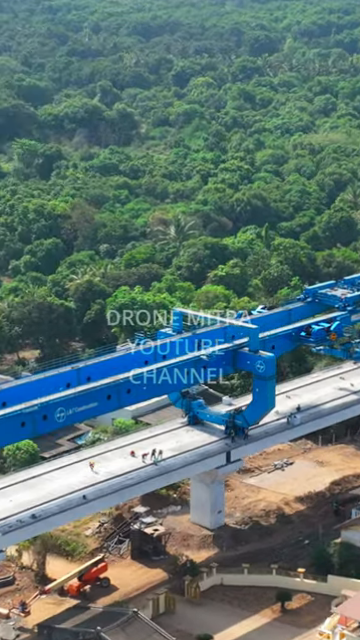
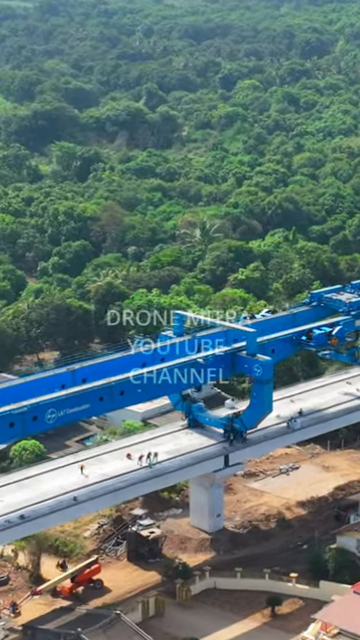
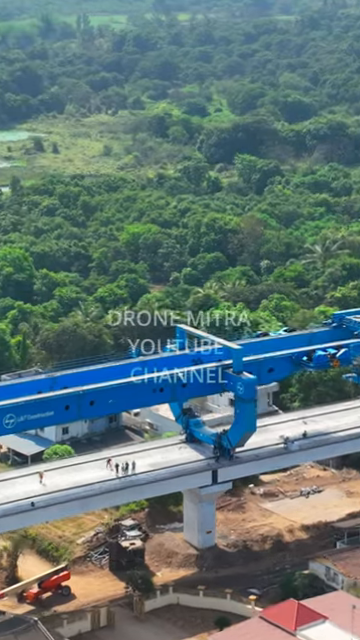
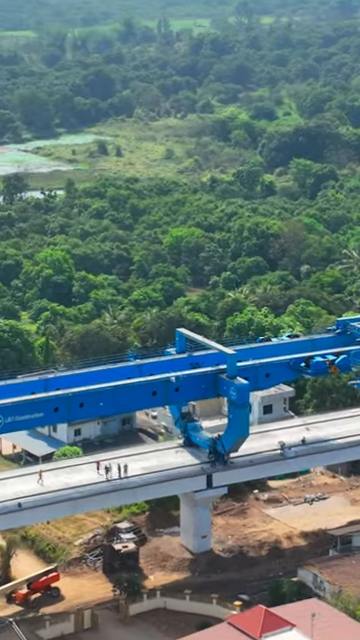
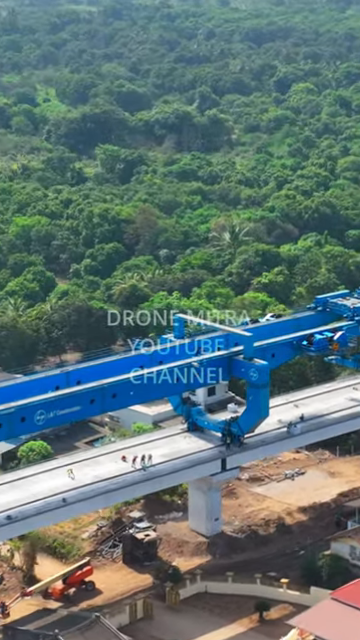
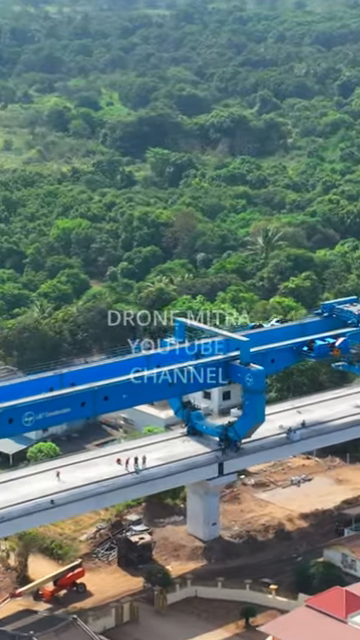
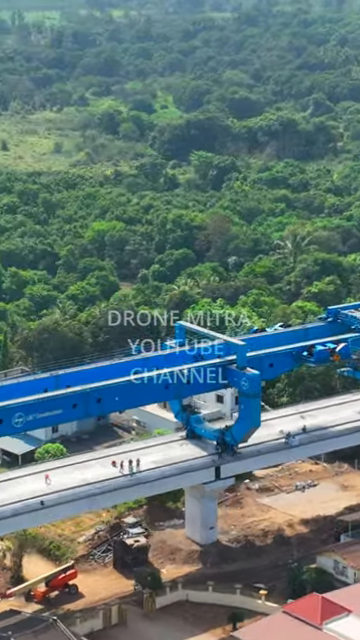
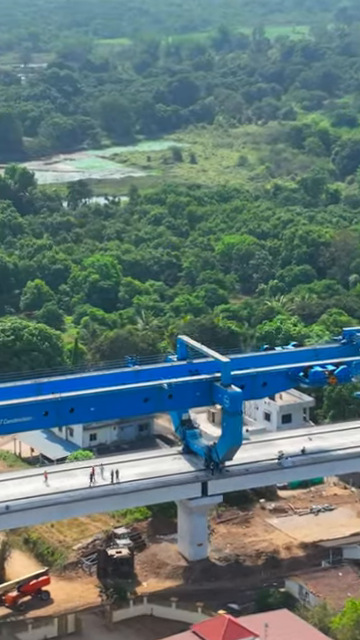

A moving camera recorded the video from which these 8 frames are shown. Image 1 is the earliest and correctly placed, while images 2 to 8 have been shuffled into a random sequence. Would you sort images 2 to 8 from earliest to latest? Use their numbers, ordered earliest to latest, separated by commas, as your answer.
2, 5, 6, 7, 3, 4, 8
